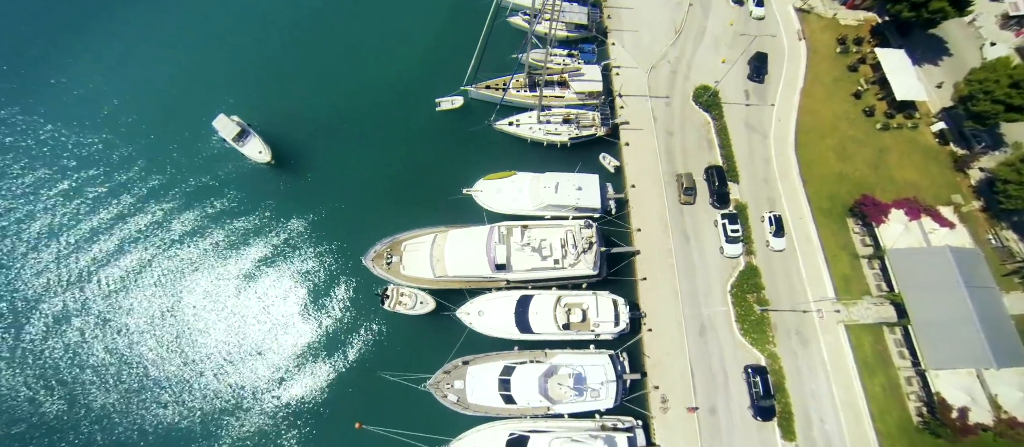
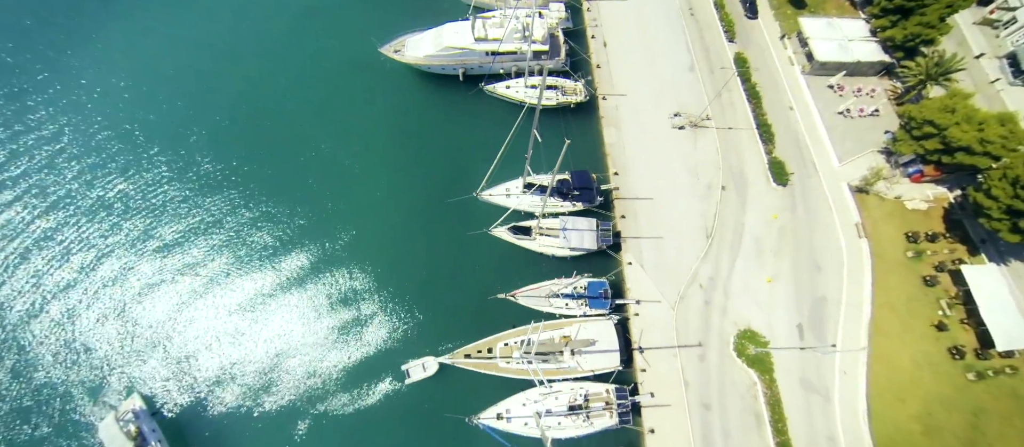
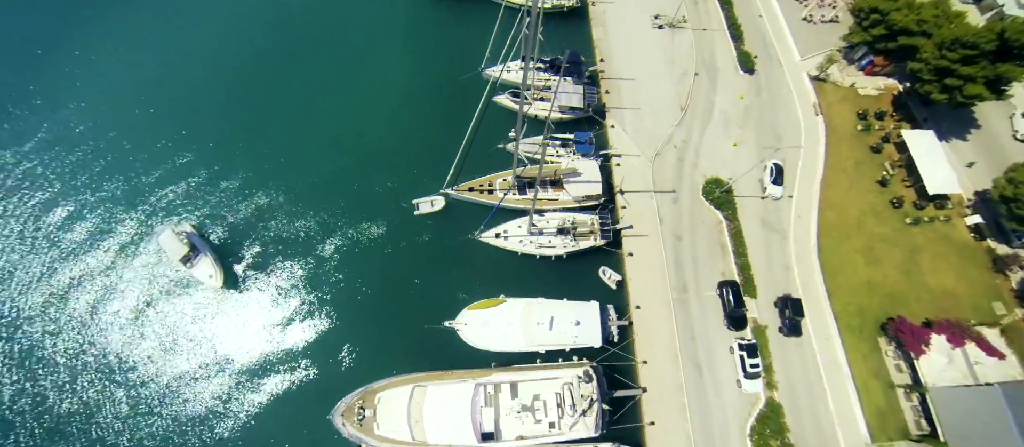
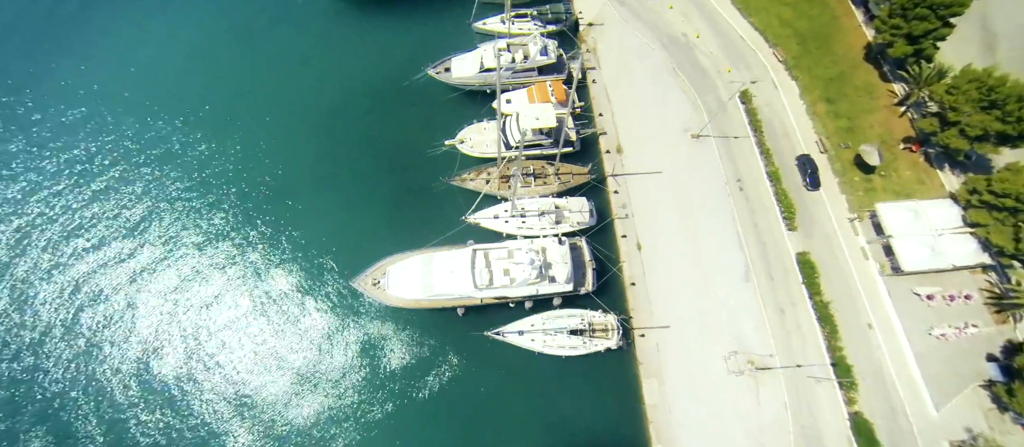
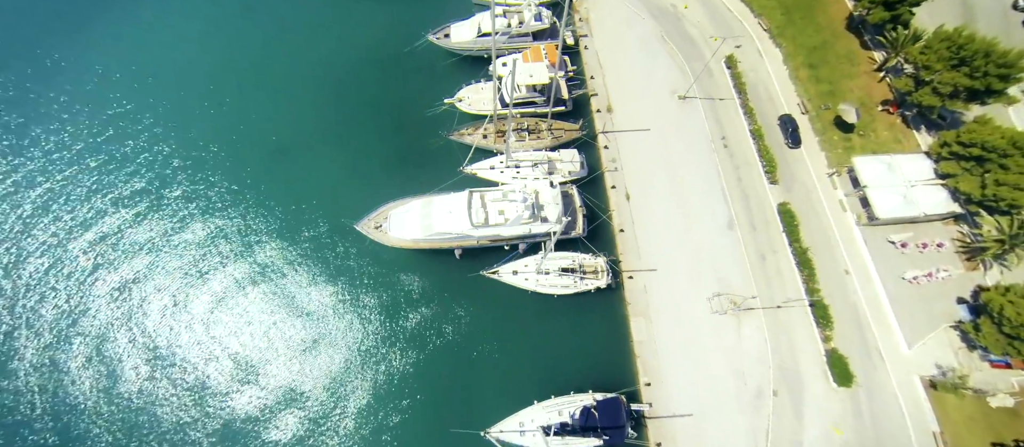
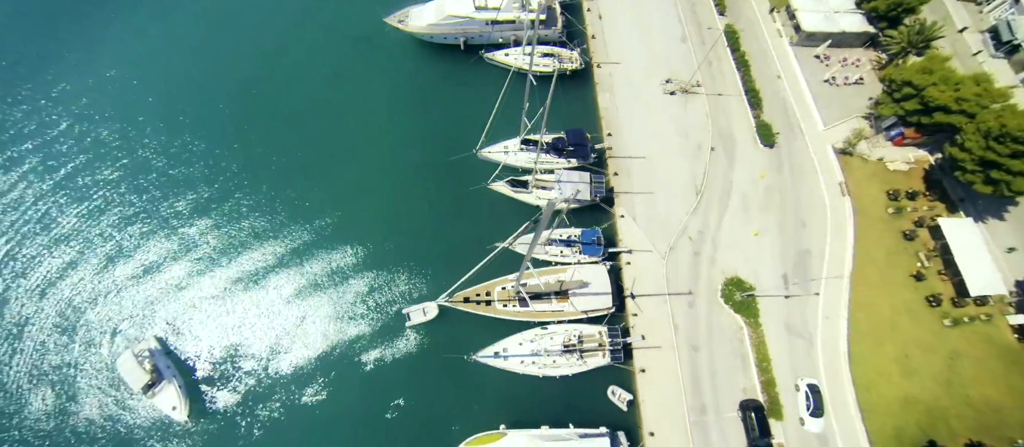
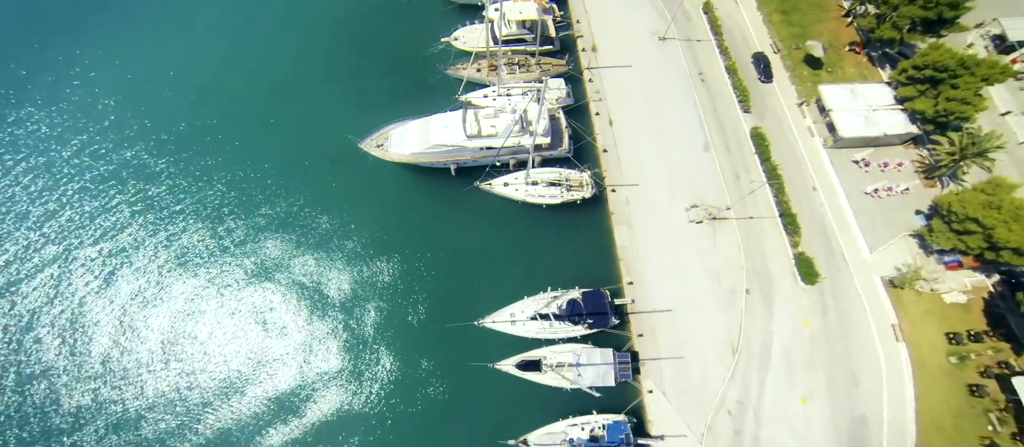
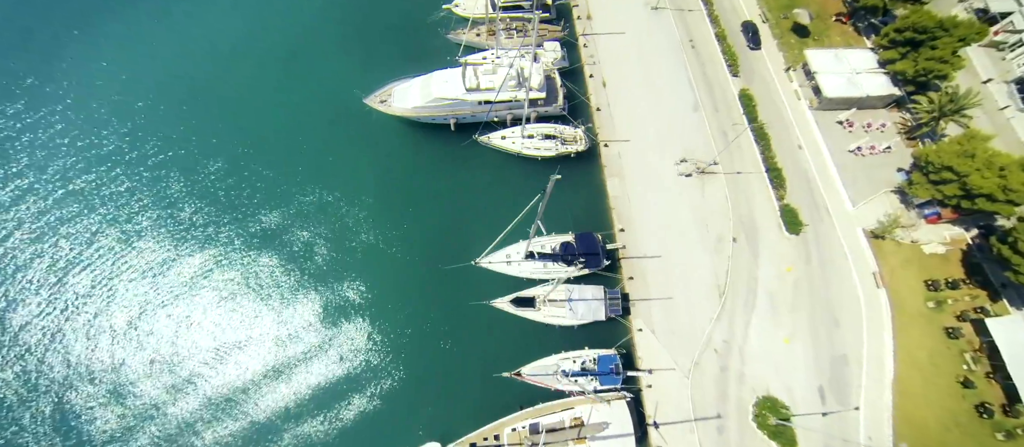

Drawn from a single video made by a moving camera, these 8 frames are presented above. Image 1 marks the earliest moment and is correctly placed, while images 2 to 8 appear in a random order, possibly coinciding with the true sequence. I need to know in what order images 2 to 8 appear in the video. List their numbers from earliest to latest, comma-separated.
3, 6, 2, 8, 7, 5, 4
